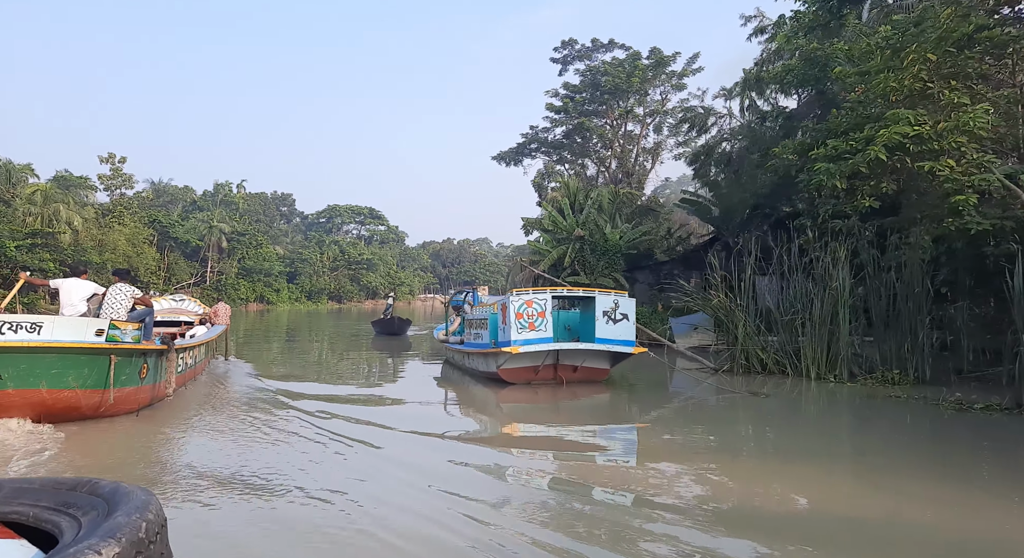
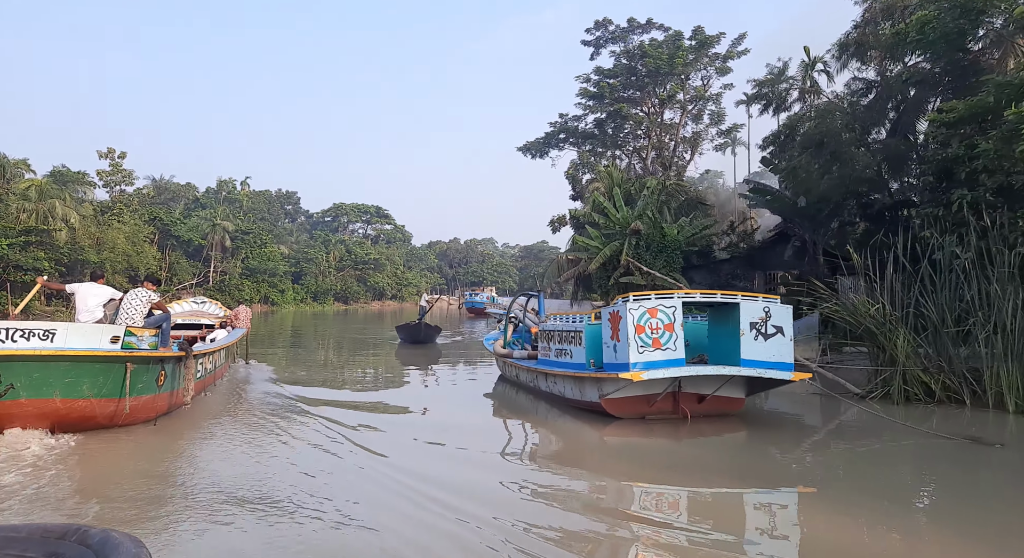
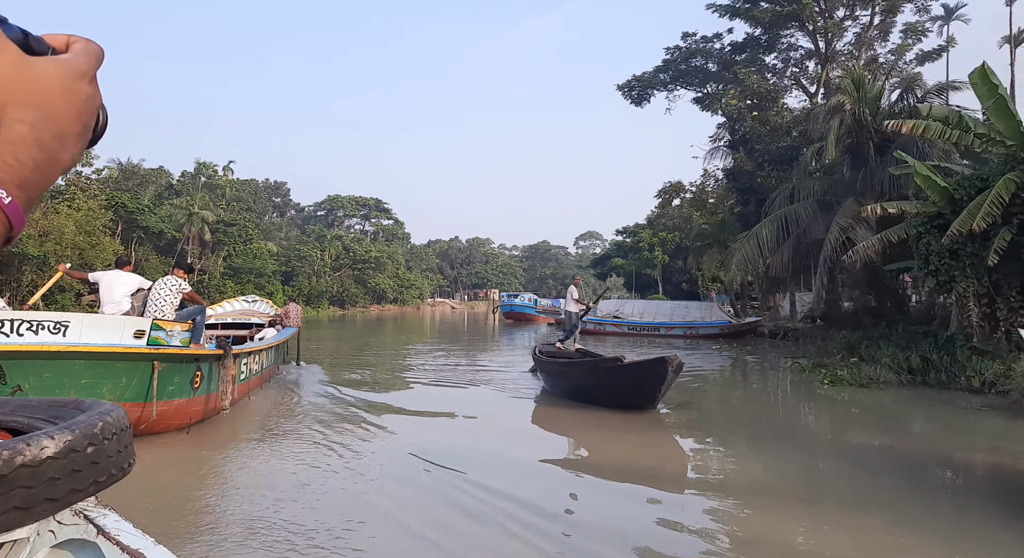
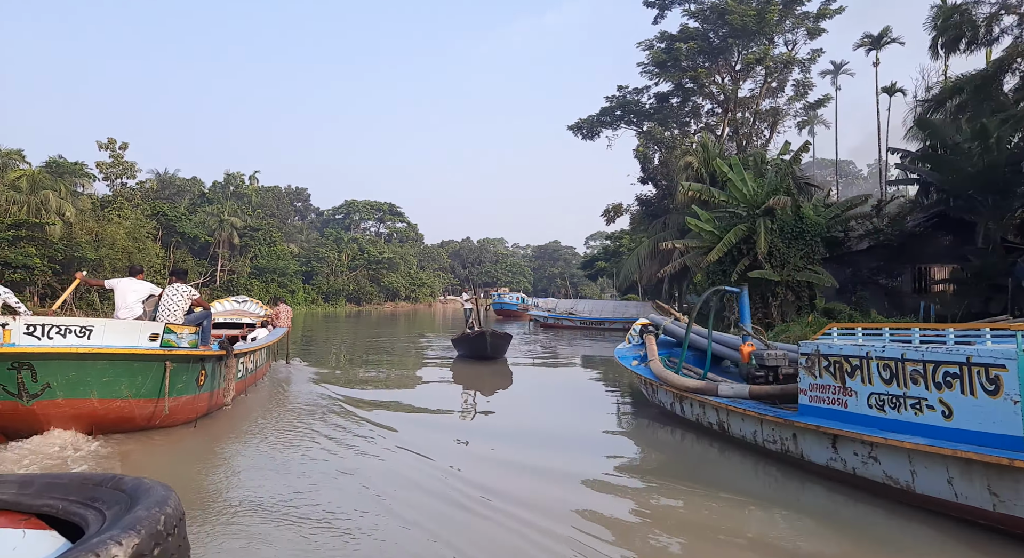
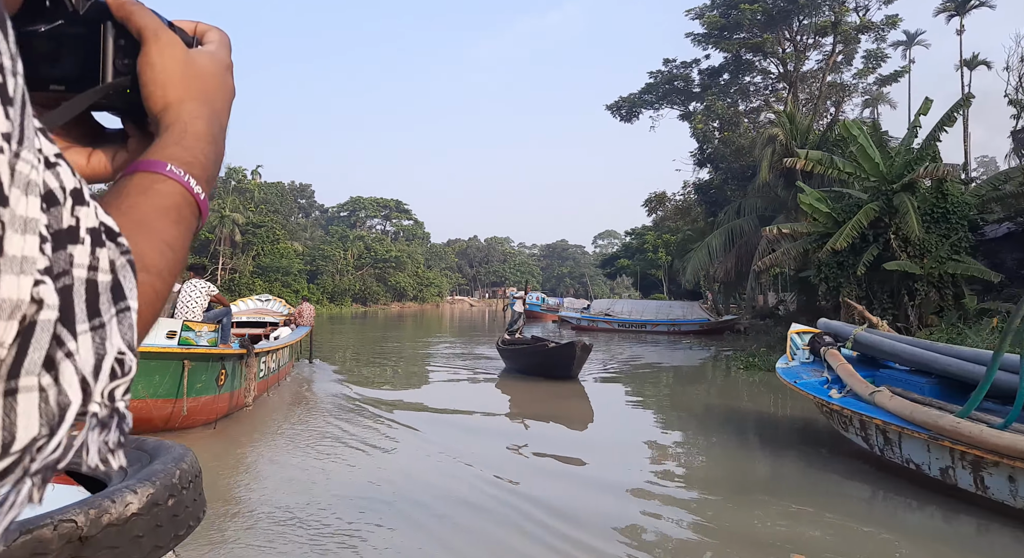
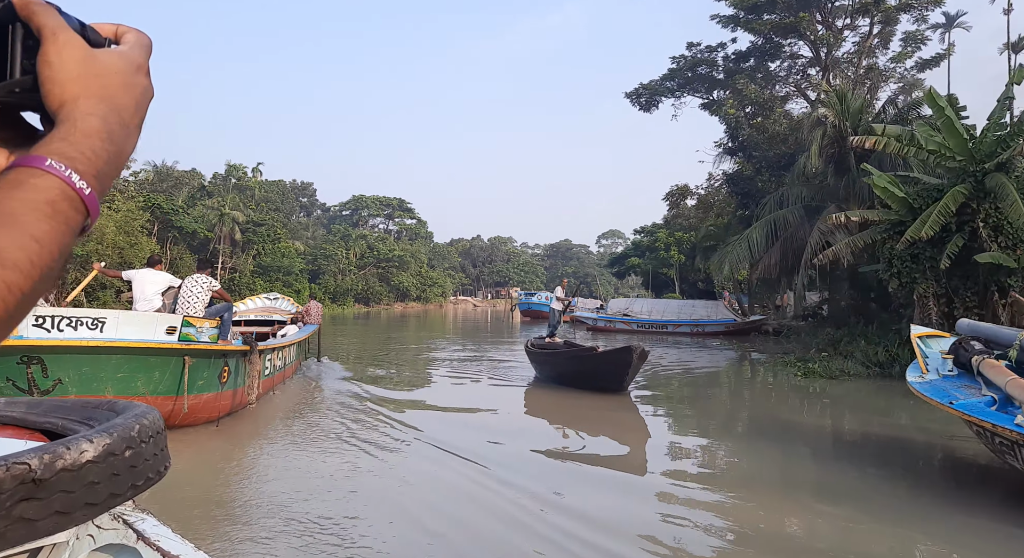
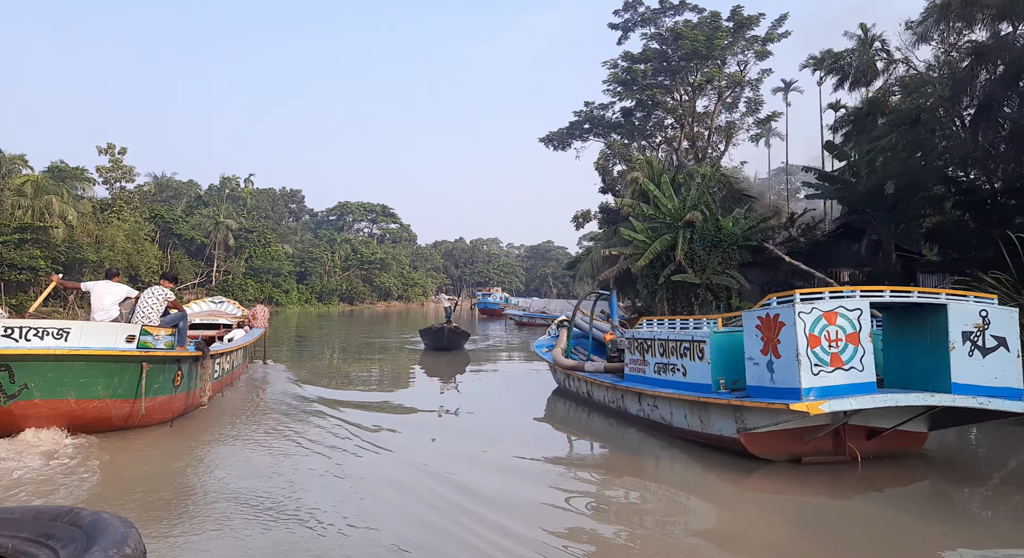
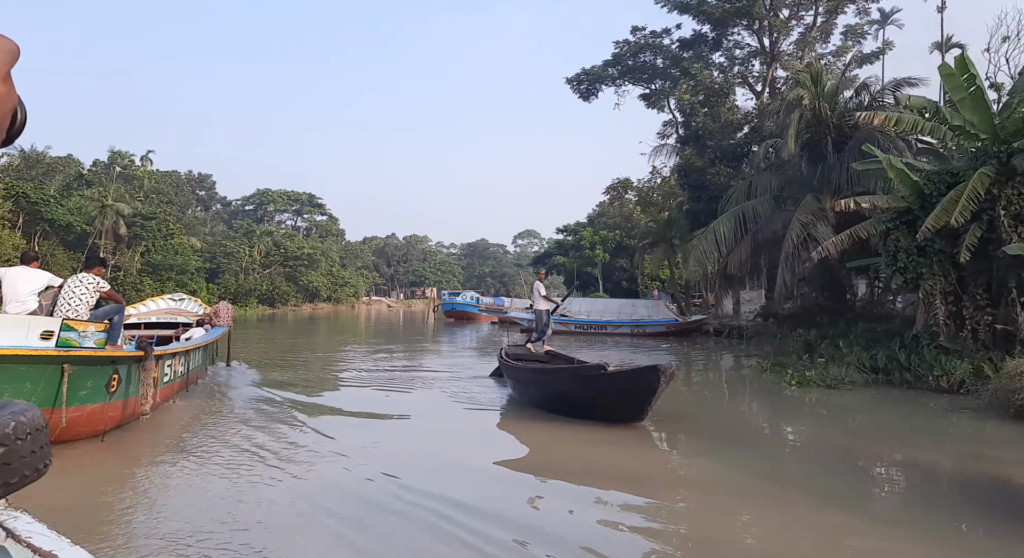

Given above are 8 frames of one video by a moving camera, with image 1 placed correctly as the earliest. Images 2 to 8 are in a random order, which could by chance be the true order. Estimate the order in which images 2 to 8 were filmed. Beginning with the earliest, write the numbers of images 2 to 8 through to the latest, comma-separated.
2, 7, 4, 5, 6, 3, 8
